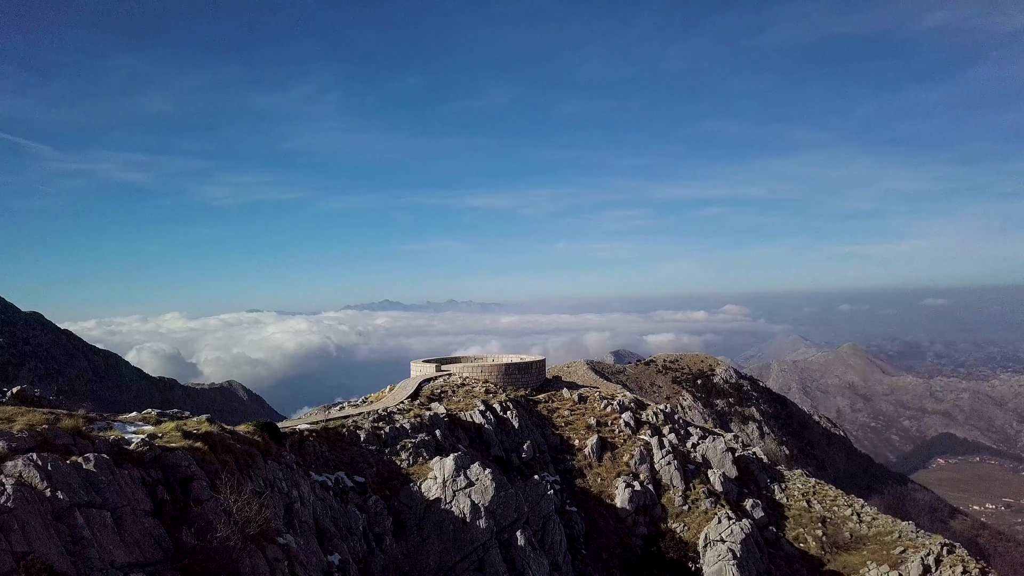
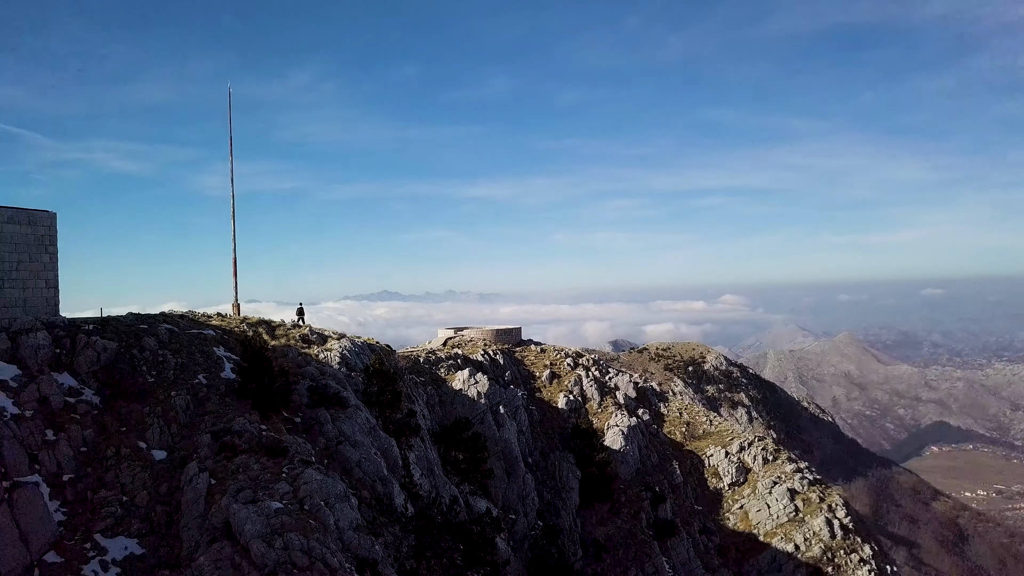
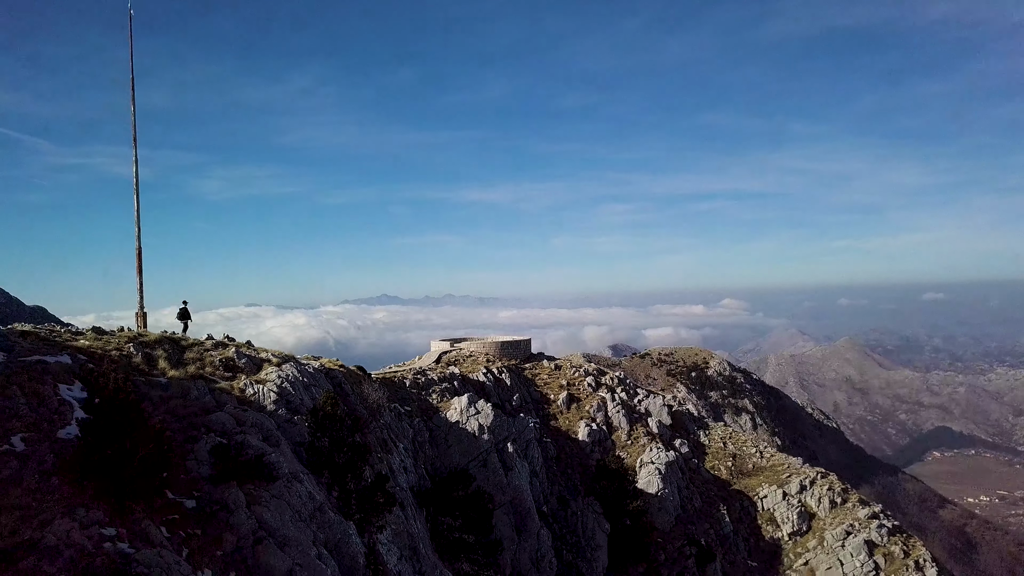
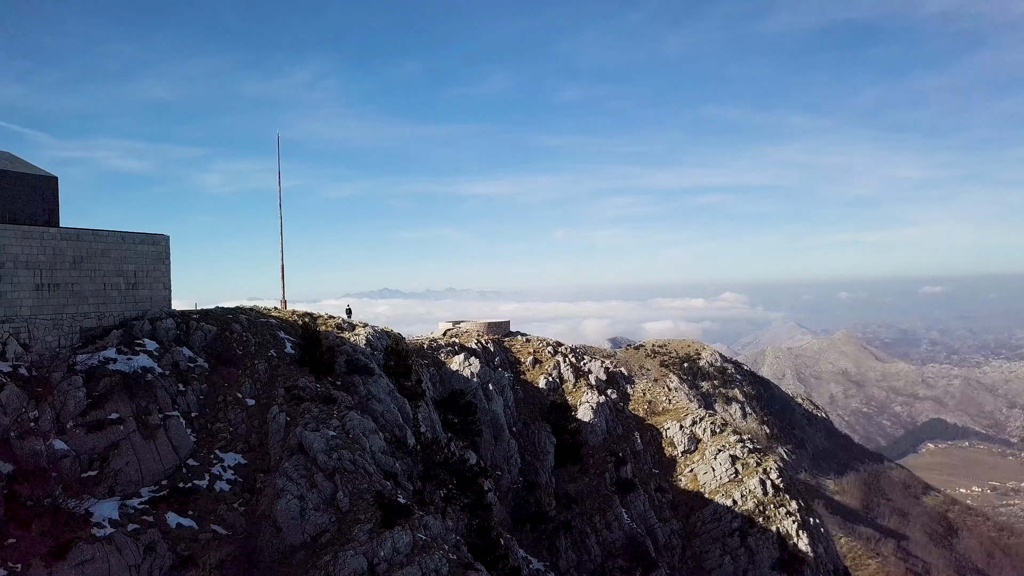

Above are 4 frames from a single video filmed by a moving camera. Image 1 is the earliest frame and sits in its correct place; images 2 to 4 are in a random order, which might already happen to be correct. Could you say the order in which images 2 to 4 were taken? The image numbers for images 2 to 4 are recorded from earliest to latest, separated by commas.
3, 2, 4
